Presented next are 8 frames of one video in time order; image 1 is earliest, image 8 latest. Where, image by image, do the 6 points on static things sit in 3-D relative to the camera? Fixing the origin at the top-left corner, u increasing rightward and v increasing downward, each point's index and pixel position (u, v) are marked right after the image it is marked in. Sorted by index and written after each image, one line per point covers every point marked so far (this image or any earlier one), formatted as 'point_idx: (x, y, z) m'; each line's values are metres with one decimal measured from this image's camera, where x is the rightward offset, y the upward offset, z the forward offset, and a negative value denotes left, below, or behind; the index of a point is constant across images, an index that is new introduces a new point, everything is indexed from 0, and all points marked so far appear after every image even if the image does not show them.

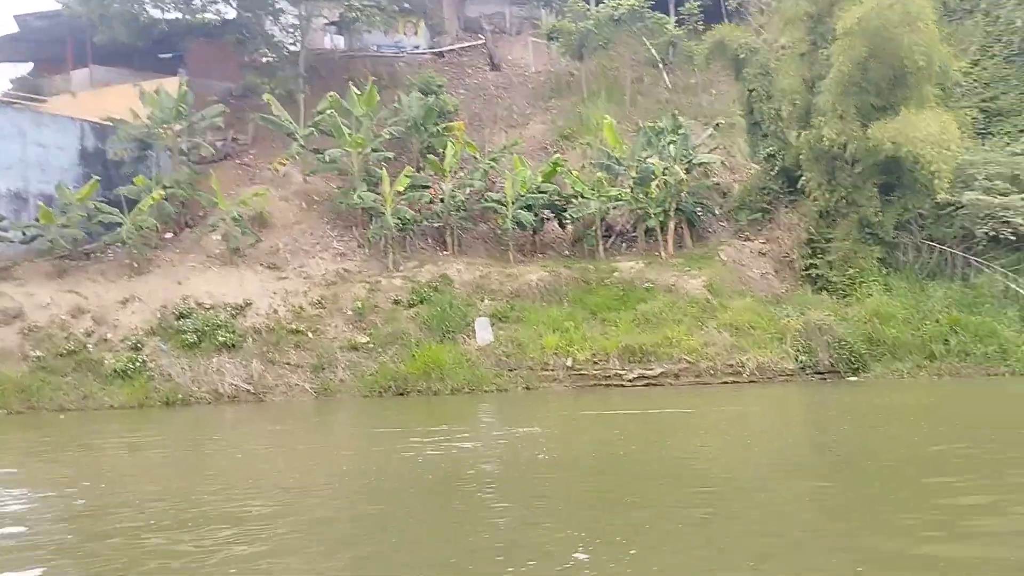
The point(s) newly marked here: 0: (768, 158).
0: (+3.4, +1.7, +12.7) m
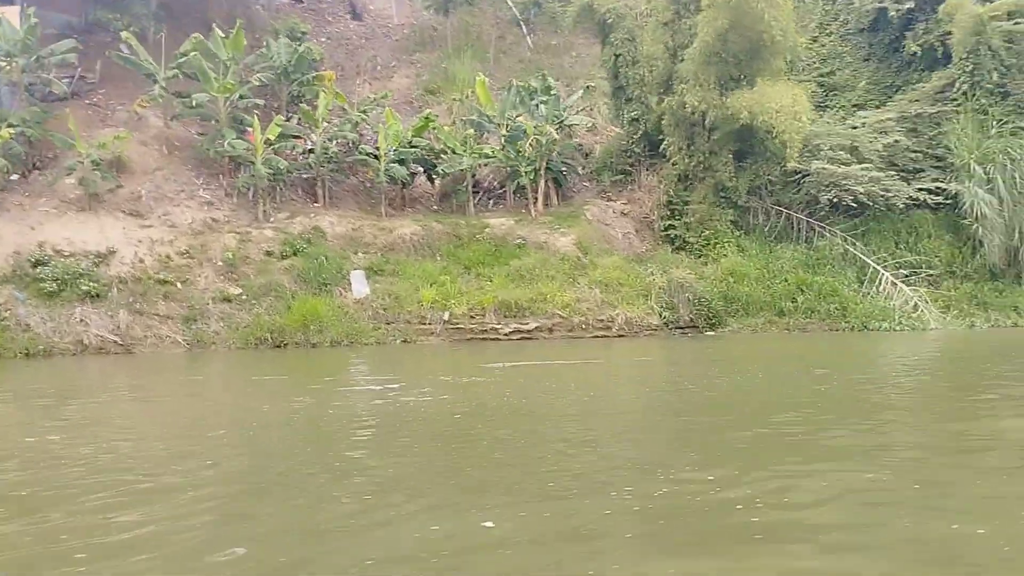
0: (+1.7, +2.3, +13.2) m
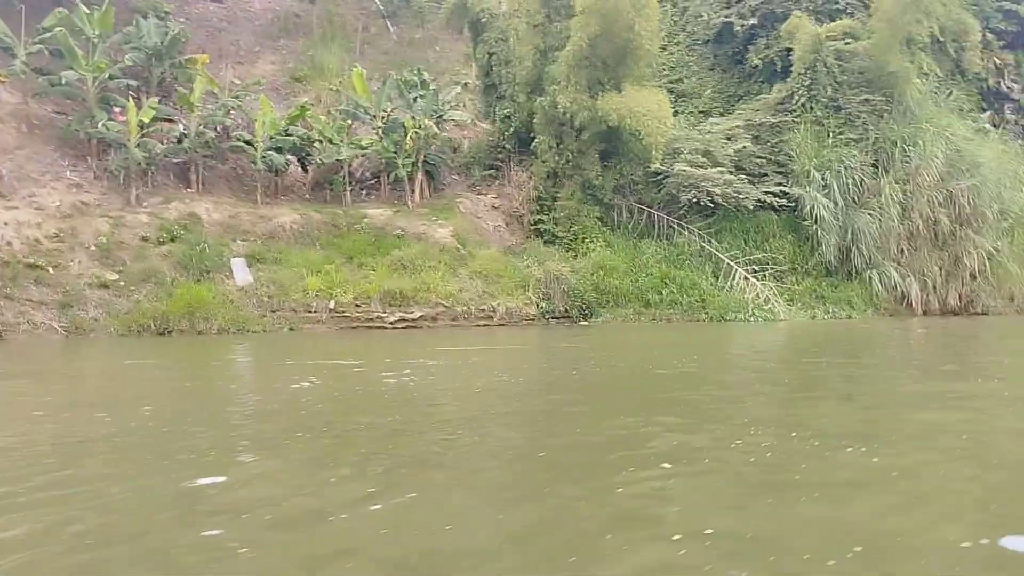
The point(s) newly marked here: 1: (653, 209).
0: (-0.1, +2.4, +13.7) m
1: (+1.9, +1.0, +12.6) m
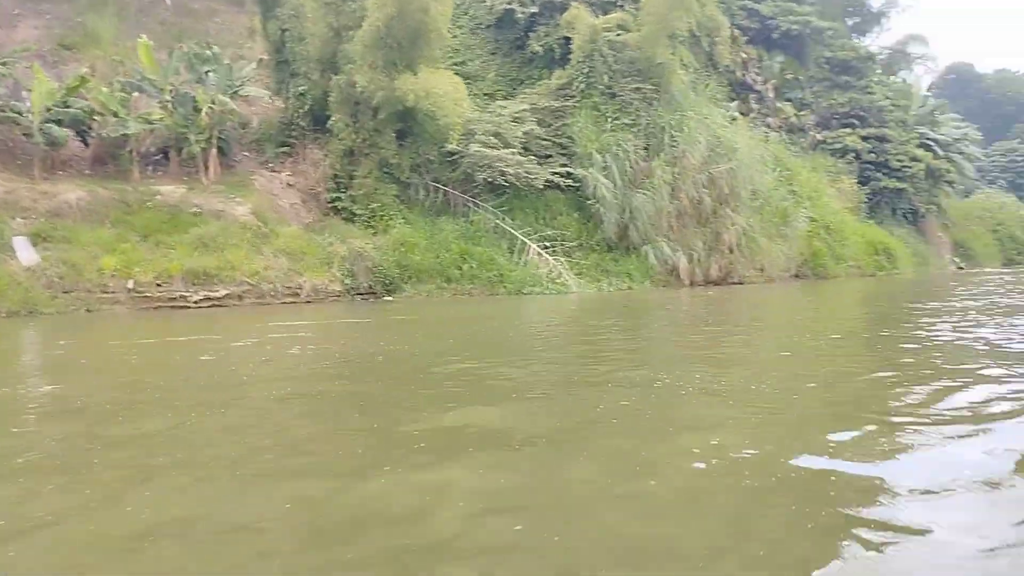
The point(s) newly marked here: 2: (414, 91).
0: (-3.0, +2.7, +13.6) m
1: (-0.9, +1.4, +13.1) m
2: (-1.2, +2.5, +12.3) m
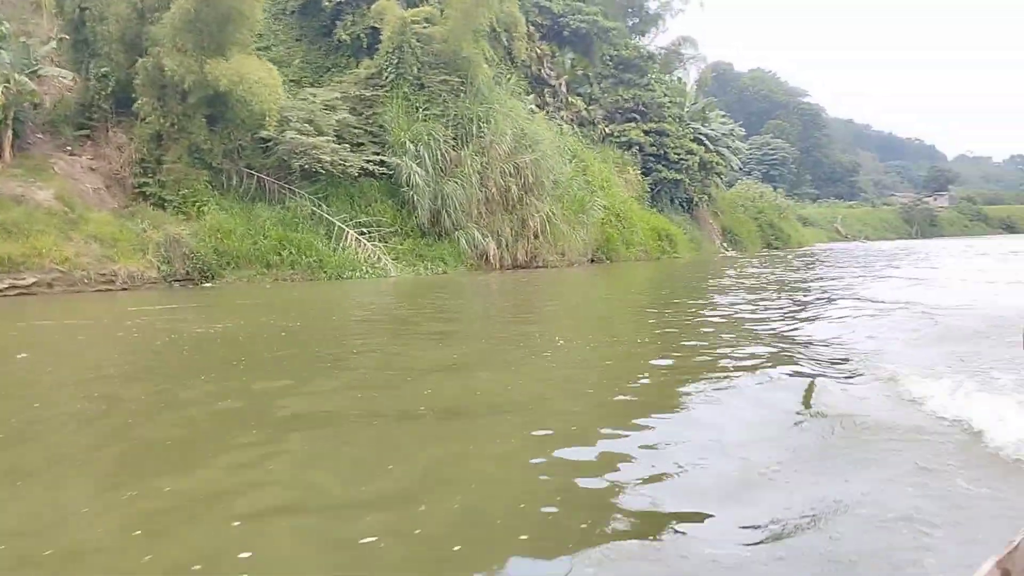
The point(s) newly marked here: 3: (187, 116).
0: (-5.6, +2.9, +13.1) m
1: (-3.4, +1.6, +13.2) m
2: (-3.6, +2.7, +12.2) m
3: (-4.3, +2.3, +12.8) m
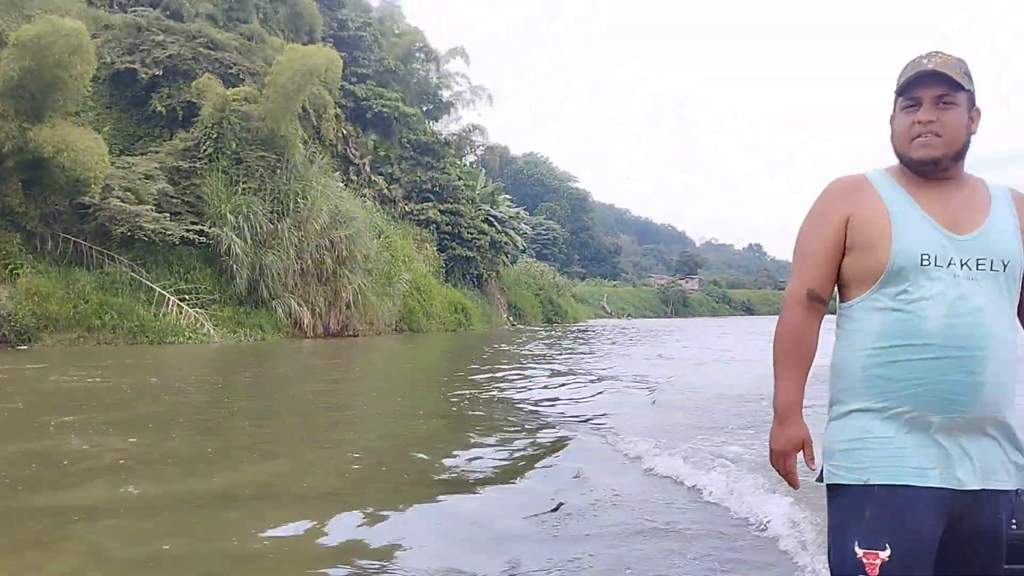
0: (-8.2, +2.1, +12.9) m
1: (-6.0, +0.7, +13.3) m
2: (-6.0, +1.9, +12.4) m
3: (-6.8, +1.5, +12.8) m
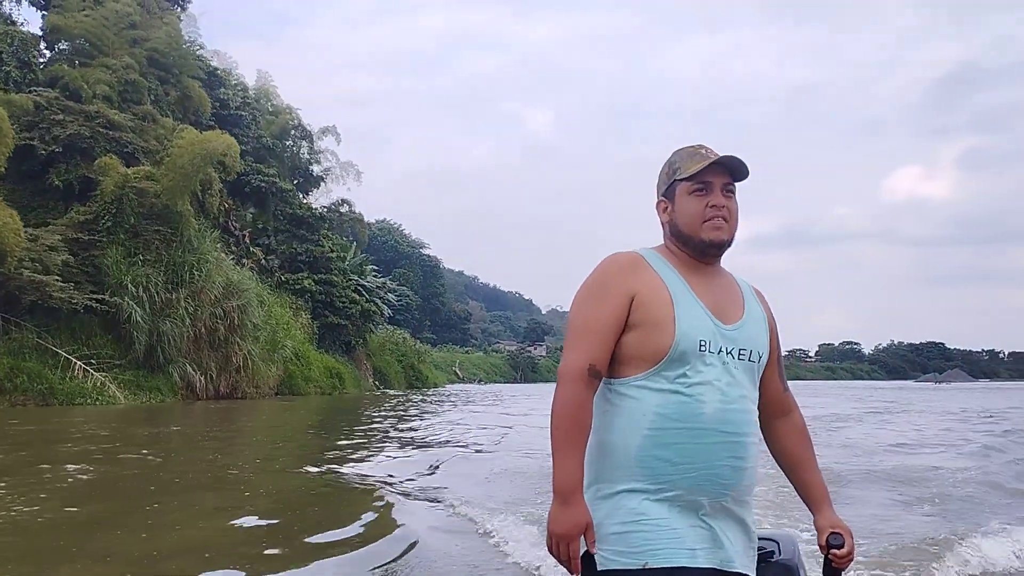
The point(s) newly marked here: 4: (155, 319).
0: (-9.8, +1.2, +13.4) m
1: (-7.7, -0.2, +14.0) m
2: (-7.6, +1.0, +13.3) m
3: (-8.4, +0.6, +13.5) m
4: (-5.7, -0.5, +15.3) m
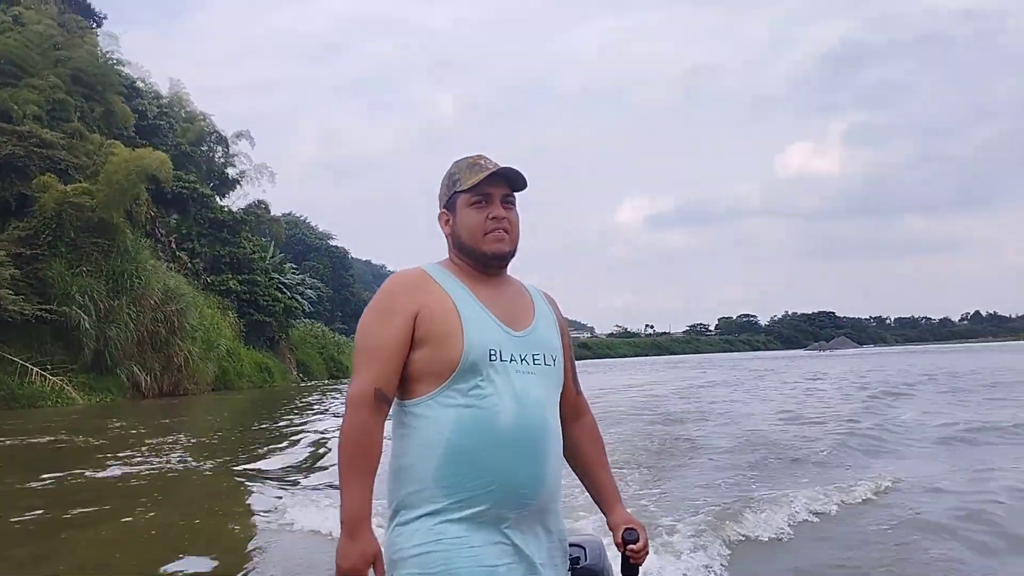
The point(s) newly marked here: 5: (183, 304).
0: (-11.1, +0.8, +14.2) m
1: (-9.0, -0.5, +15.1) m
2: (-8.8, +0.7, +14.3) m
3: (-9.7, +0.3, +14.5) m
4: (-7.1, -0.6, +16.5) m
5: (-6.2, -0.3, +18.1) m
